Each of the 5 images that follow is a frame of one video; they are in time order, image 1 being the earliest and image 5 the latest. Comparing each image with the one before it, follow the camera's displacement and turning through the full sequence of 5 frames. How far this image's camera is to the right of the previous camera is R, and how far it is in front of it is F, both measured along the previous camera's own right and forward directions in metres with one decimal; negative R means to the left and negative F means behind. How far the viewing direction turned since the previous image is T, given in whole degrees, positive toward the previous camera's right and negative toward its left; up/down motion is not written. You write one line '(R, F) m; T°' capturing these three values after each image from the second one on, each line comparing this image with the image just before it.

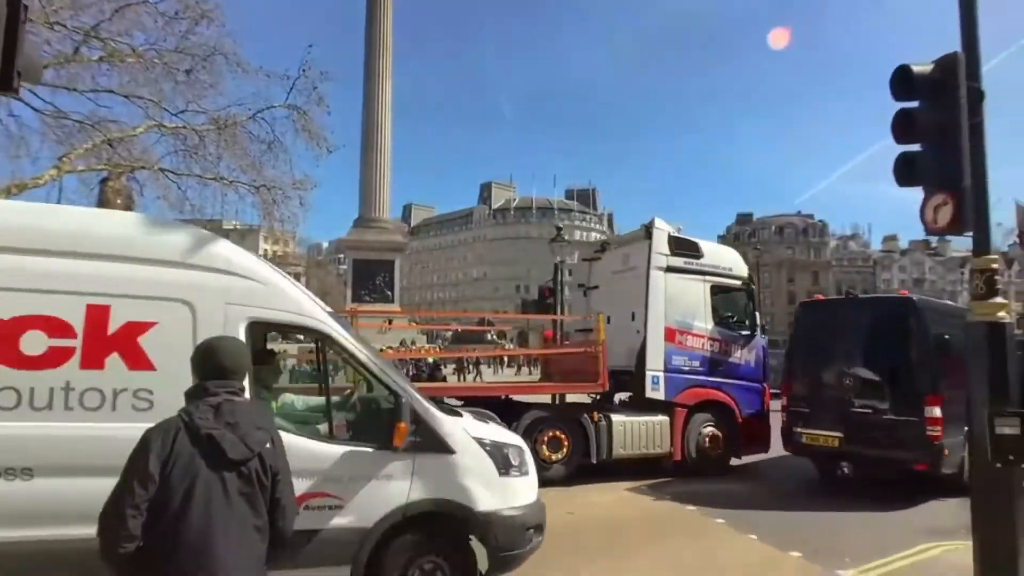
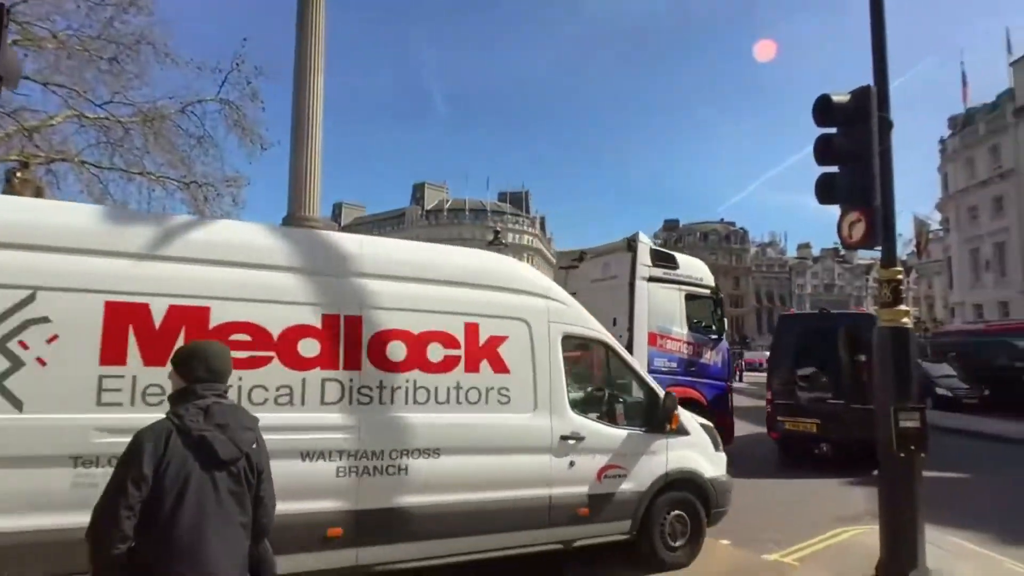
(-0.2, -0.2) m; +6°
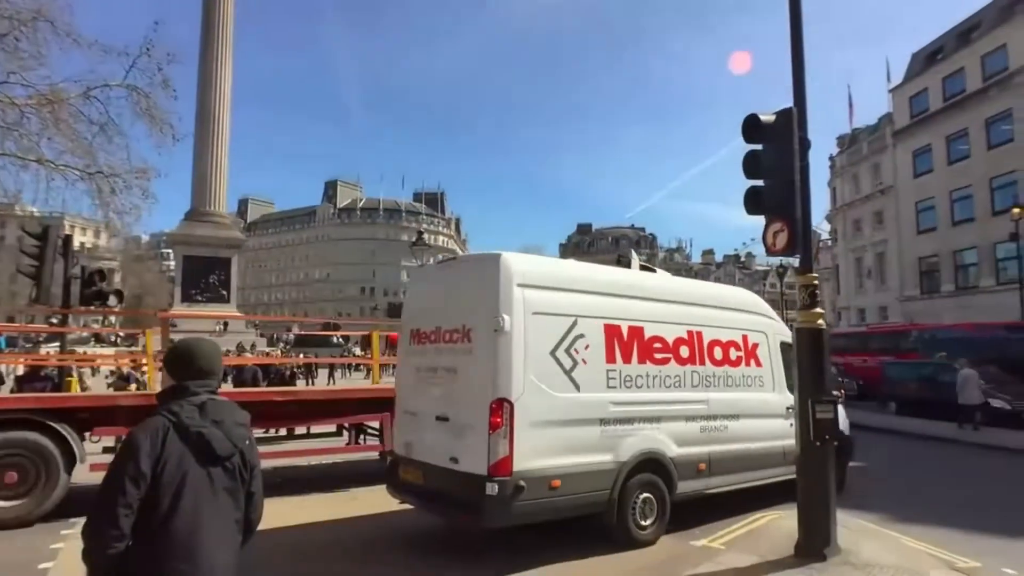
(-0.3, -0.2) m; +7°
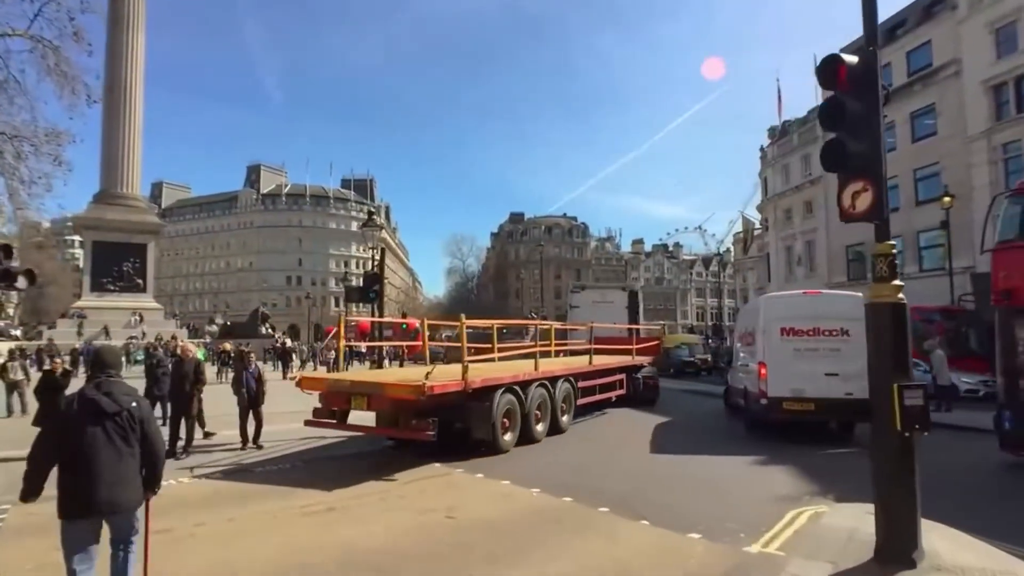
(-0.8, +1.1) m; +6°
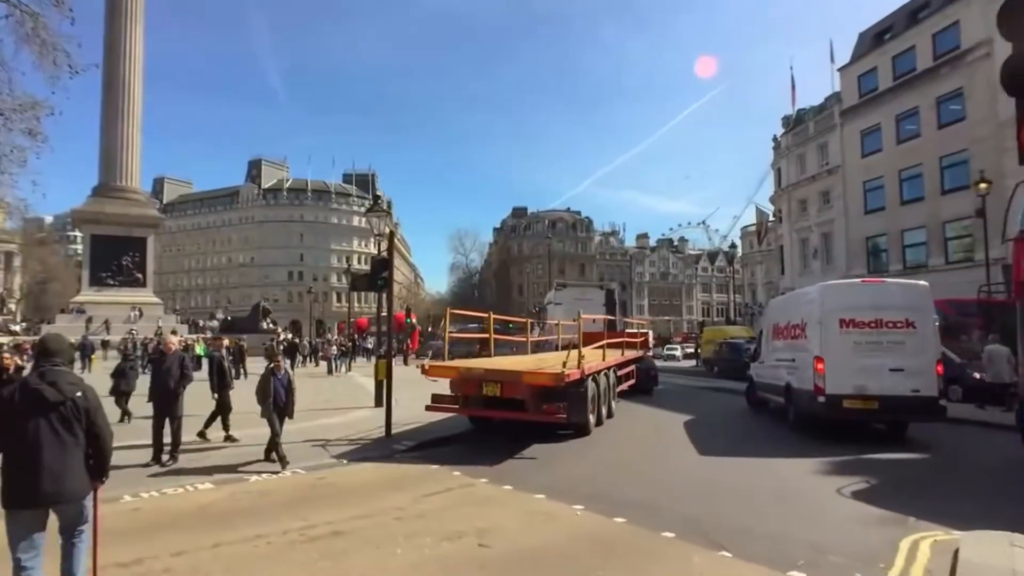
(-0.4, +1.3) m; 0°
